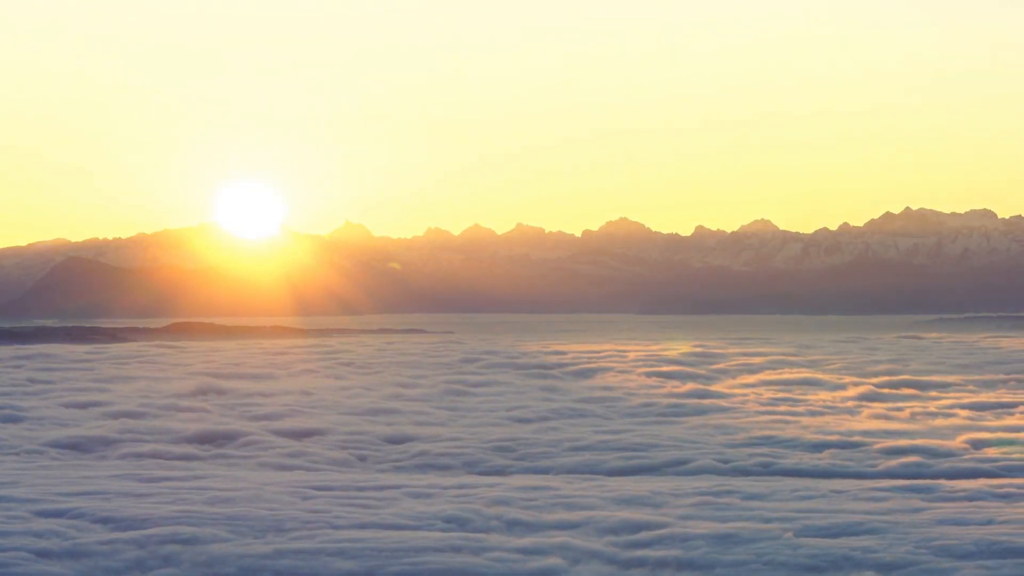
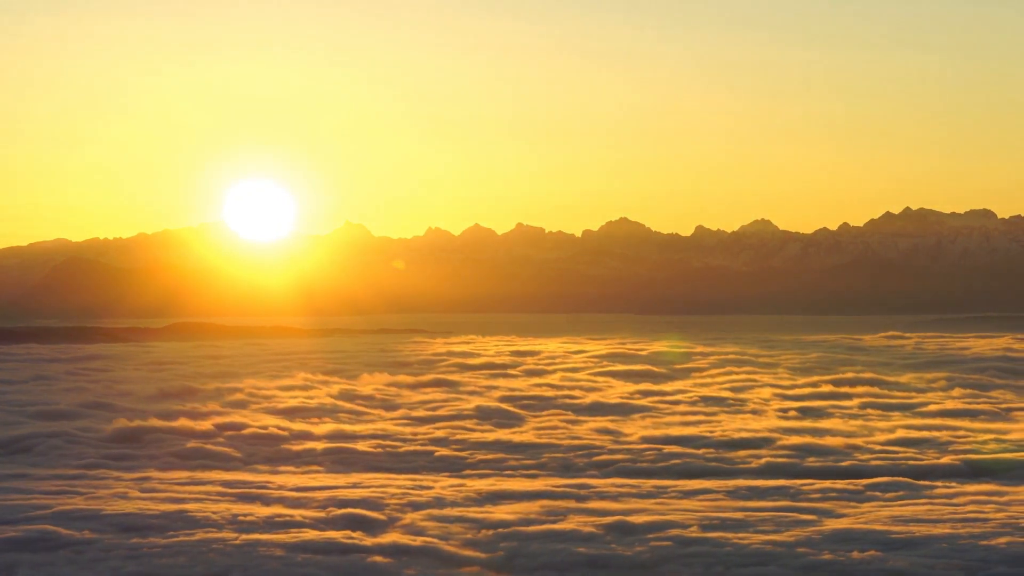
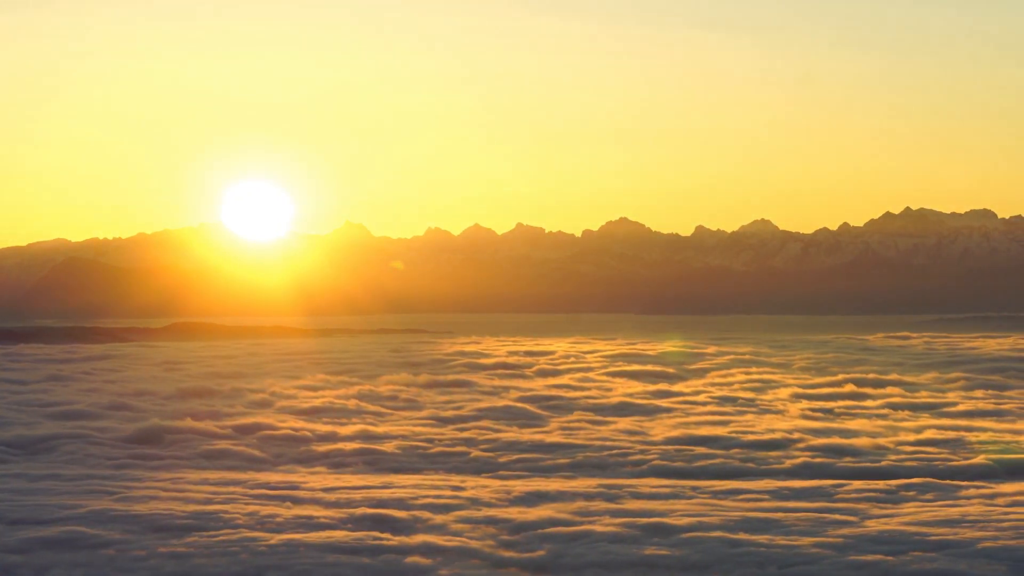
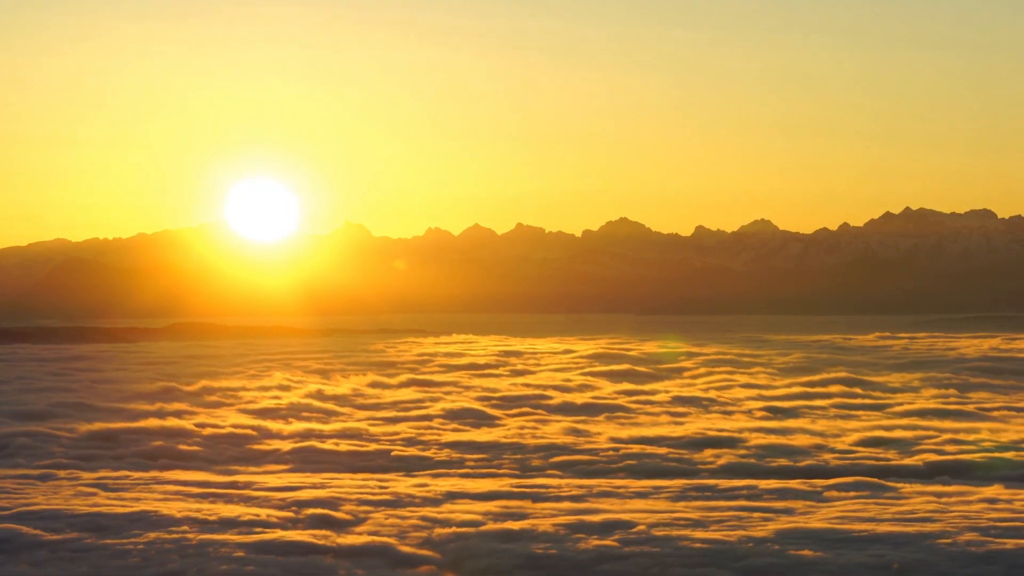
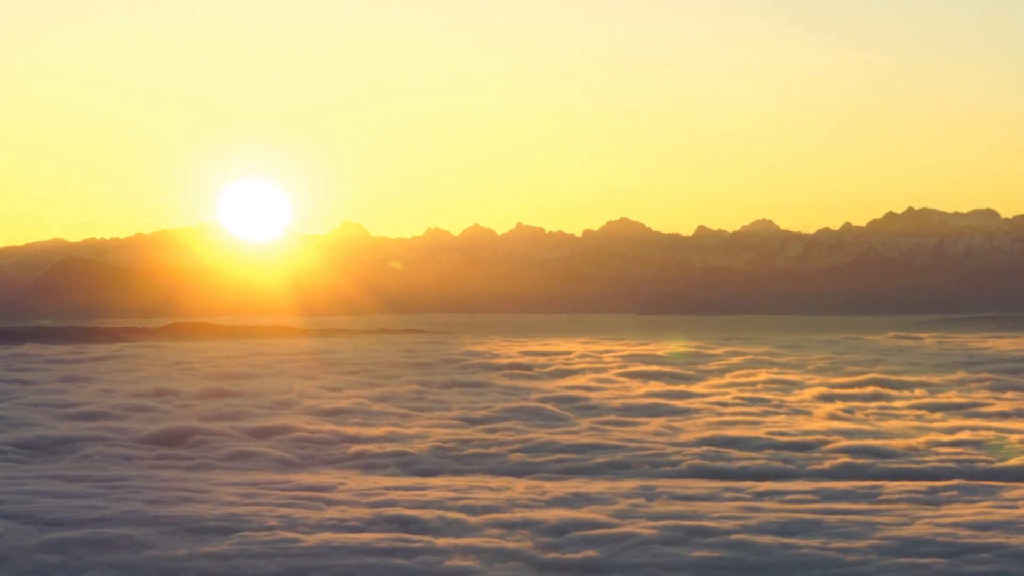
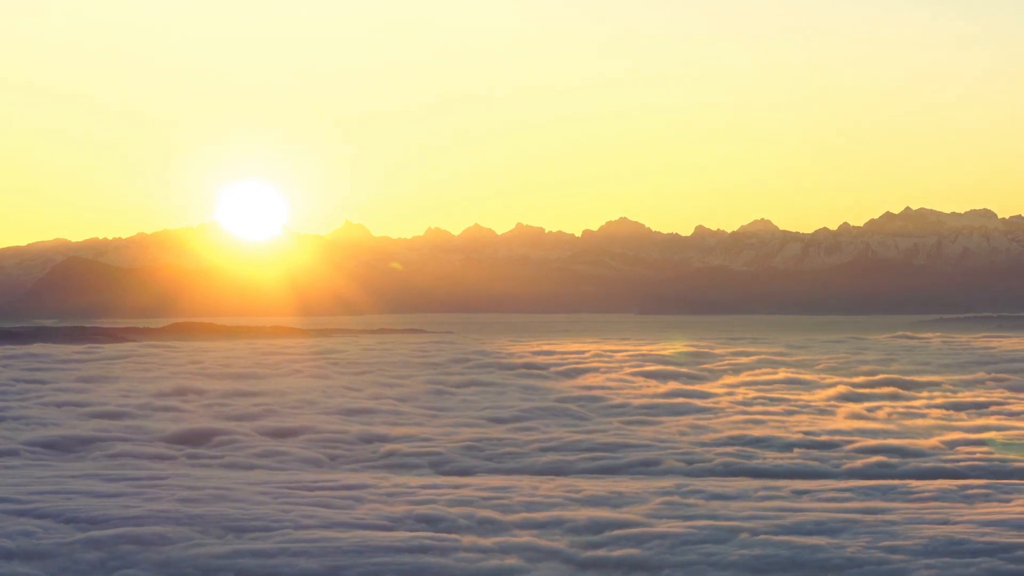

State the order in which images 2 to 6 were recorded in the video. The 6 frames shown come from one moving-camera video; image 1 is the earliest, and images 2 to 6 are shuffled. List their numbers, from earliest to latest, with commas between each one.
6, 5, 3, 2, 4
